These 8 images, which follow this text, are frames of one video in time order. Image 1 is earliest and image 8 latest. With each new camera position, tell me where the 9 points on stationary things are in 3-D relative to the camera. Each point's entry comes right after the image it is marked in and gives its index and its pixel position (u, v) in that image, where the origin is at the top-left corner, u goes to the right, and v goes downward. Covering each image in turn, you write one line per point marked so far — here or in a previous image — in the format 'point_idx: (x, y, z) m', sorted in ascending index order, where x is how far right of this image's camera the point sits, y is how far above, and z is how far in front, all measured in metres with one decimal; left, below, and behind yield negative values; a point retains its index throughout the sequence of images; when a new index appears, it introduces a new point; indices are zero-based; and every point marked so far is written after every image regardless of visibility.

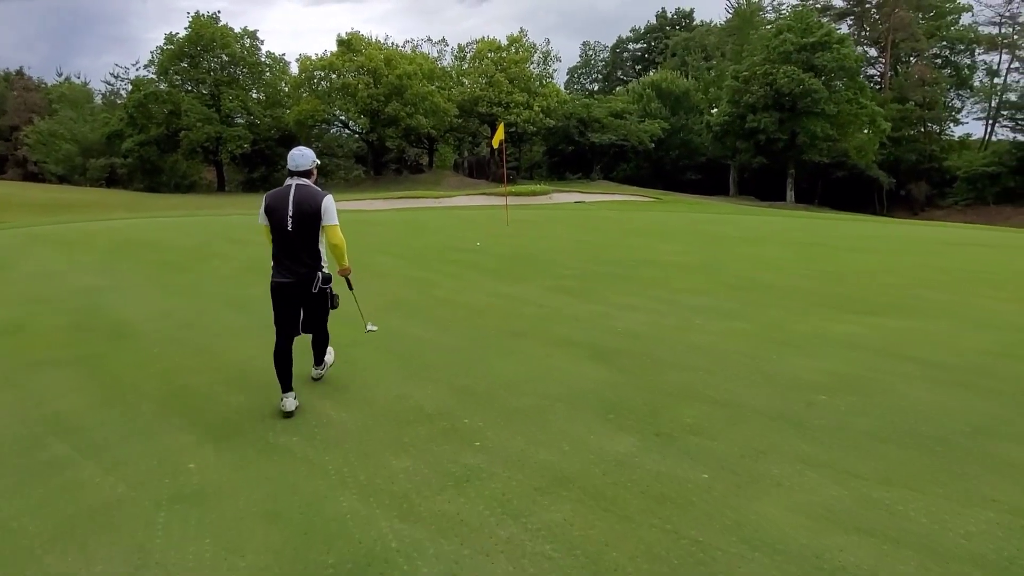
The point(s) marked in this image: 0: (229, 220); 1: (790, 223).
0: (-6.9, +1.6, +17.9) m
1: (+6.9, +1.6, +18.9) m
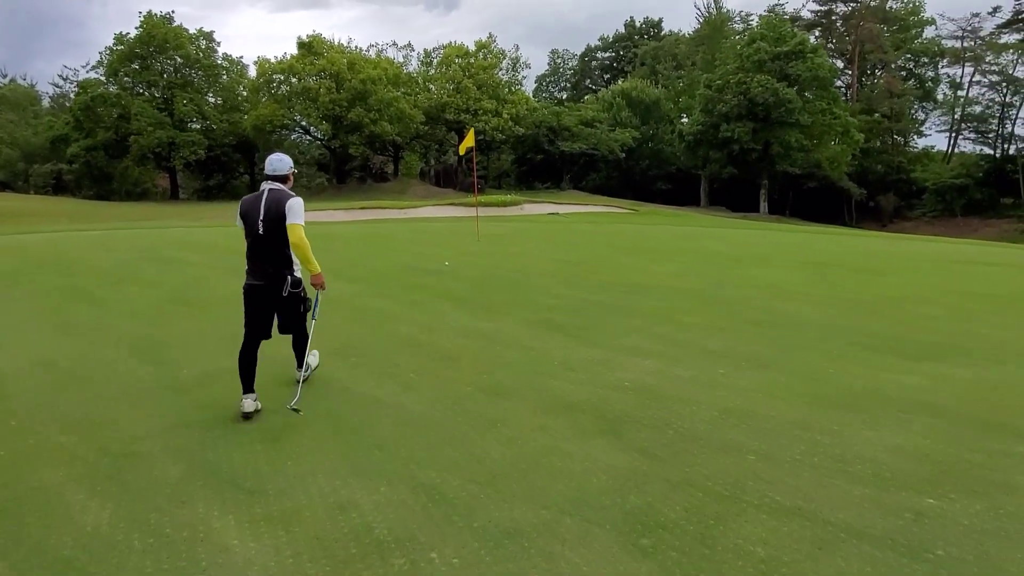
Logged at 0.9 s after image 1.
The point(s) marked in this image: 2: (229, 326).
0: (-7.5, +1.2, +16.2) m
1: (+6.2, +1.2, +17.8) m
2: (-2.7, -0.4, +7.1) m
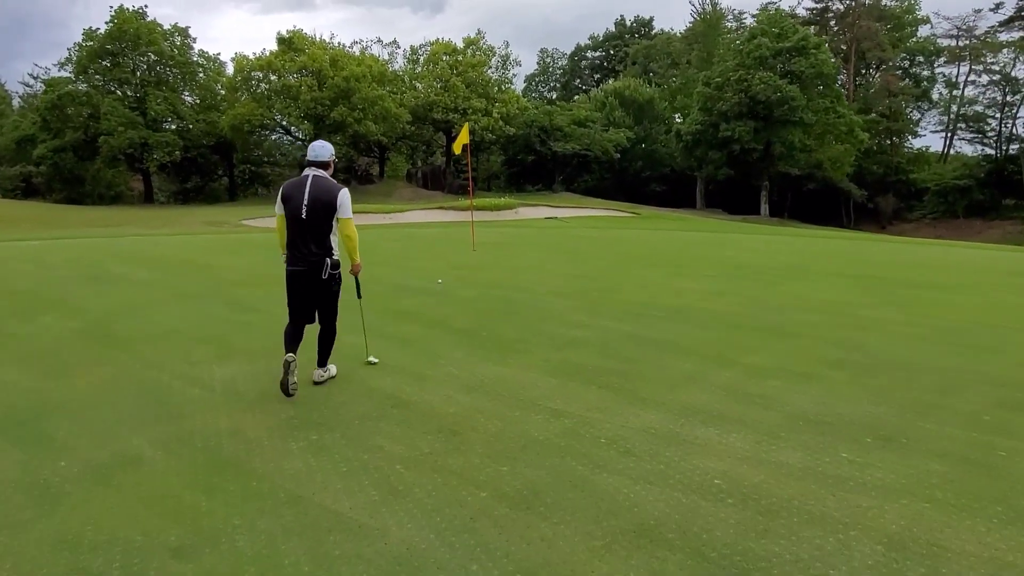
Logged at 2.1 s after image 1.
0: (-7.5, +0.9, +14.3) m
1: (+6.2, +0.9, +16.1) m
2: (-2.6, -0.6, +5.3) m
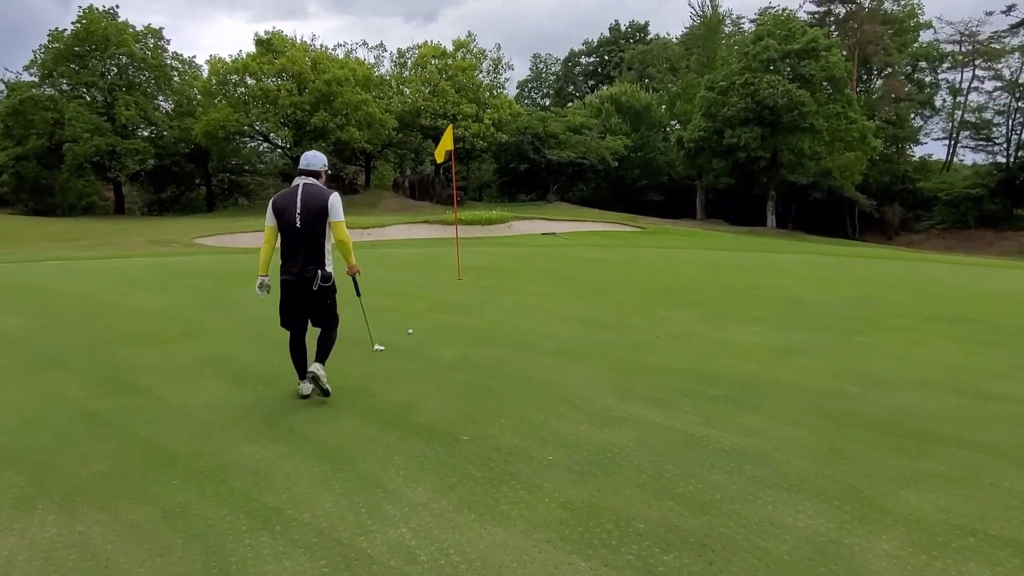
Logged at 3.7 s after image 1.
0: (-7.6, +0.3, +11.9) m
1: (+6.0, +0.4, +13.9) m
2: (-2.6, -1.1, +3.0) m
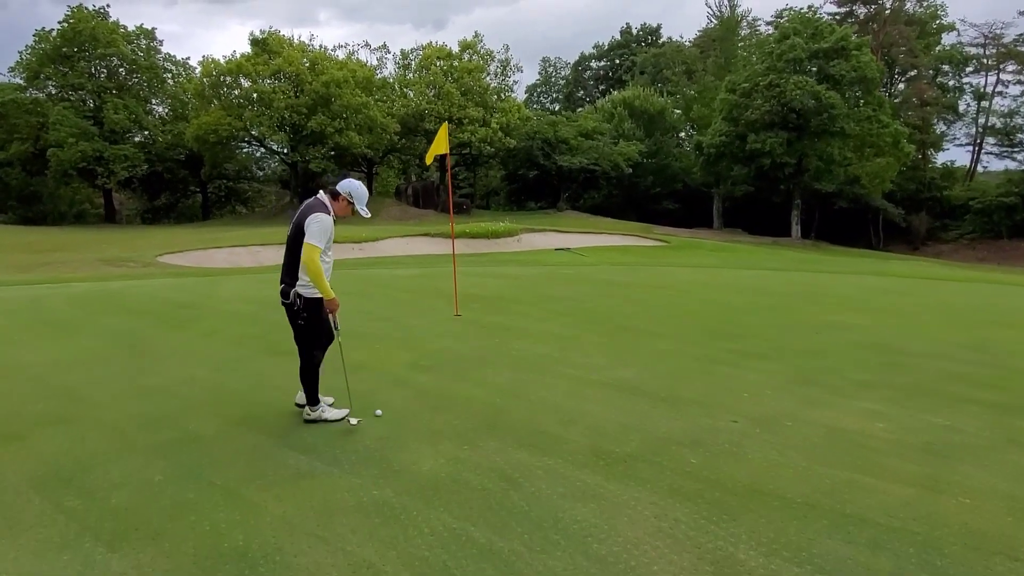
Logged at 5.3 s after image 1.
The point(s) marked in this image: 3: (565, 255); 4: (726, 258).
0: (-7.5, -0.1, +9.8) m
1: (+6.2, -0.1, +11.7) m
2: (-2.5, -1.5, +0.8) m
3: (+1.3, +0.8, +17.3) m
4: (+5.2, +0.7, +18.2) m
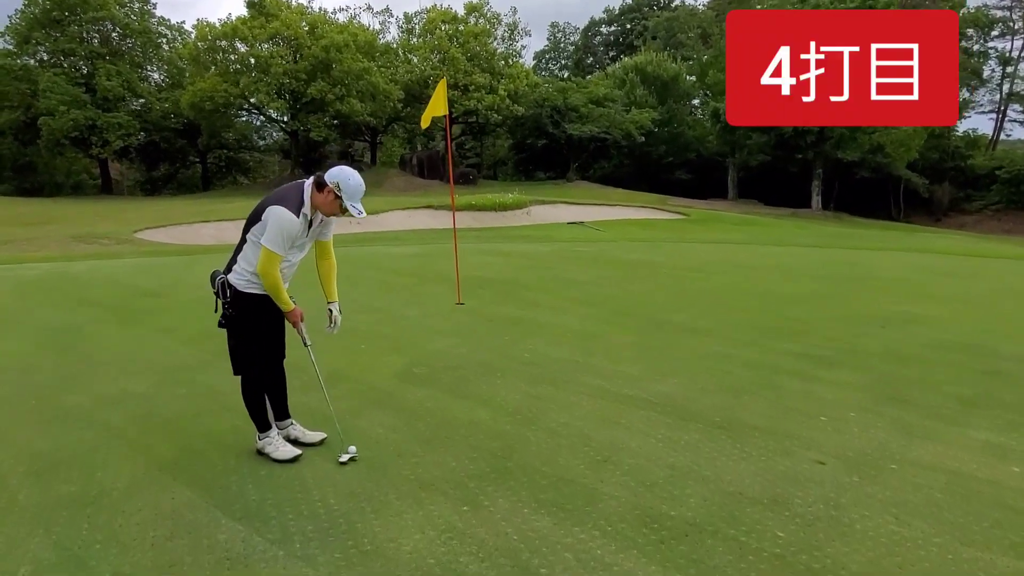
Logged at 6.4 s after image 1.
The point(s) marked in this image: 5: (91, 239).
0: (-7.4, +0.1, +8.7) m
1: (+6.3, +0.2, +10.4) m
2: (-2.5, -1.6, -0.3) m
3: (+1.5, +1.3, +16.0) m
4: (+5.4, +1.3, +16.9) m
5: (-7.1, +0.8, +12.8) m
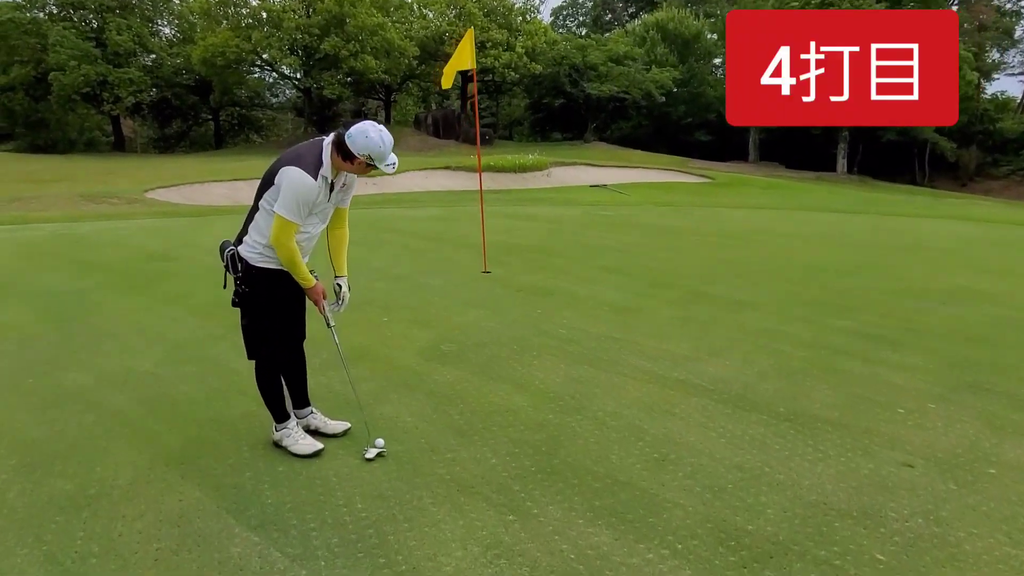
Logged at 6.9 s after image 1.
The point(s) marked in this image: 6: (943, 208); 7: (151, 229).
0: (-7.1, +0.5, +8.3) m
1: (+6.7, +0.6, +9.8) m
2: (-2.4, -1.7, -0.6) m
3: (+1.9, +2.0, +15.5) m
4: (+5.8, +2.0, +16.3) m
5: (-6.8, +1.5, +12.4) m
6: (+9.7, +1.8, +16.8) m
7: (-4.3, +0.7, +9.0) m
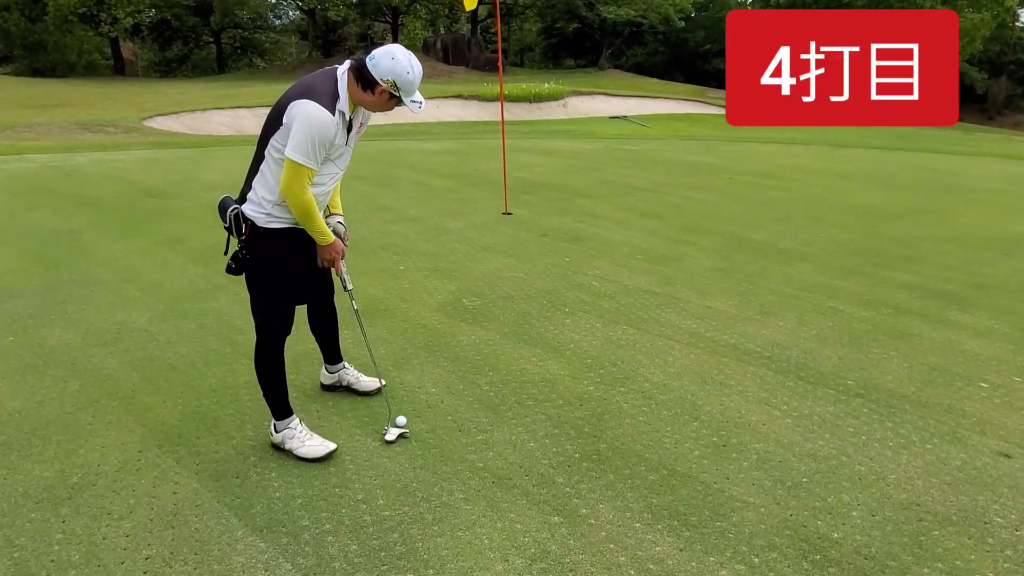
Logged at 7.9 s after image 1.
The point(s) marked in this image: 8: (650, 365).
0: (-6.9, +1.2, +7.9) m
1: (+6.9, +1.2, +9.2) m
2: (-2.3, -1.9, -0.9) m
3: (+2.2, +3.2, +14.8) m
4: (+6.2, +3.2, +15.5) m
5: (-6.5, +2.5, +11.8) m
6: (+10.0, +3.1, +16.0) m
7: (-4.1, +1.4, +8.5) m
8: (+0.7, -0.4, +3.6) m
